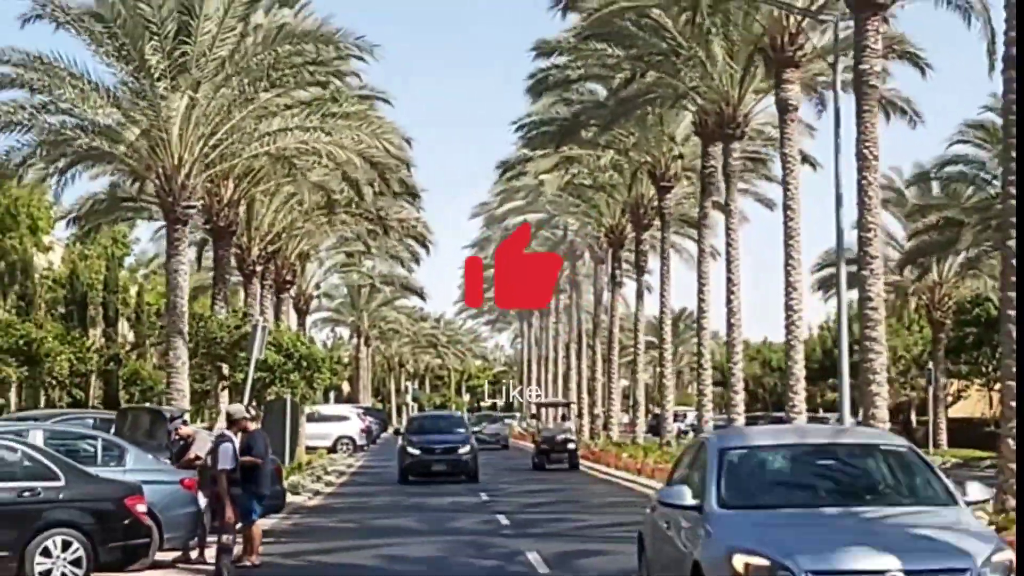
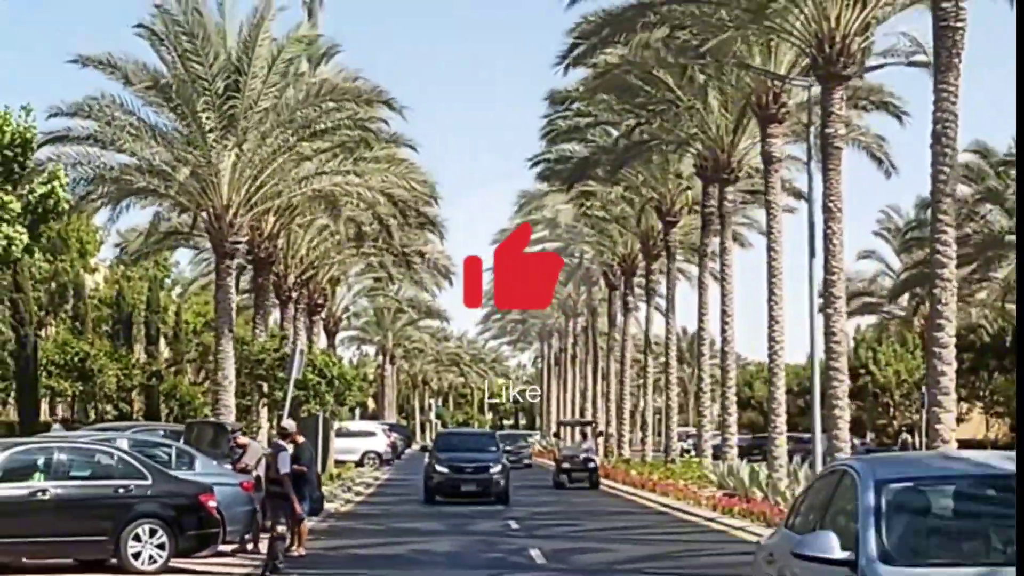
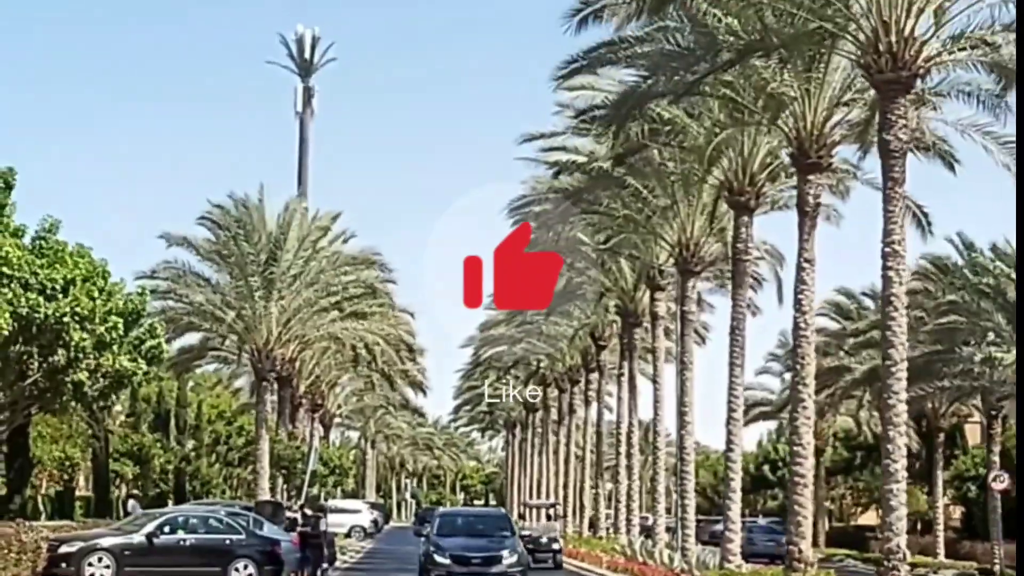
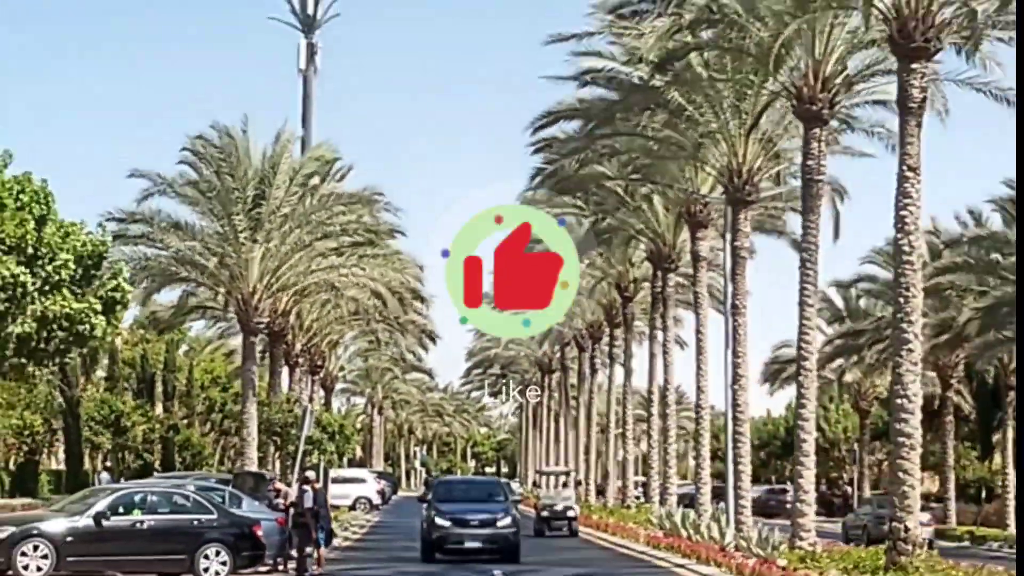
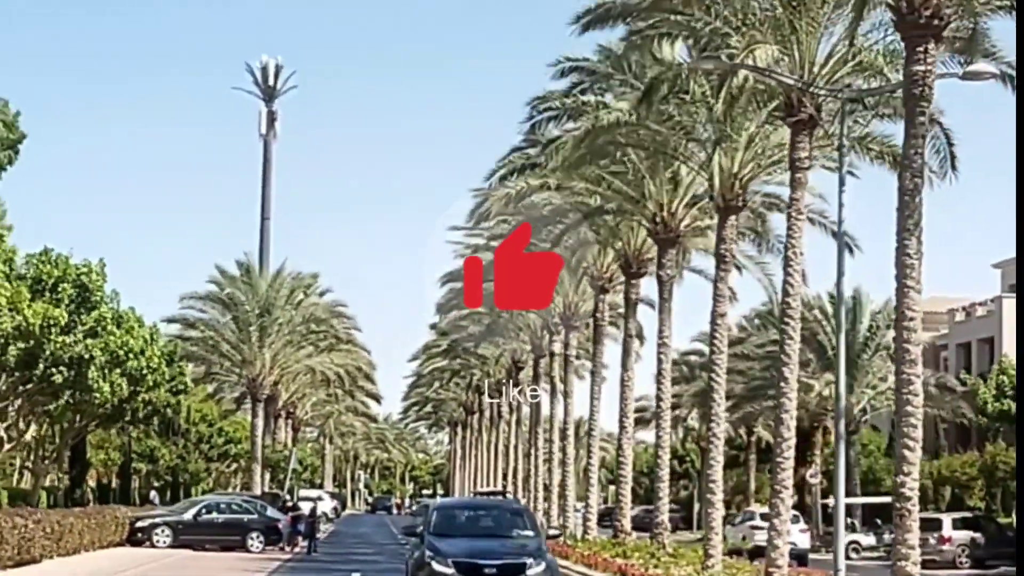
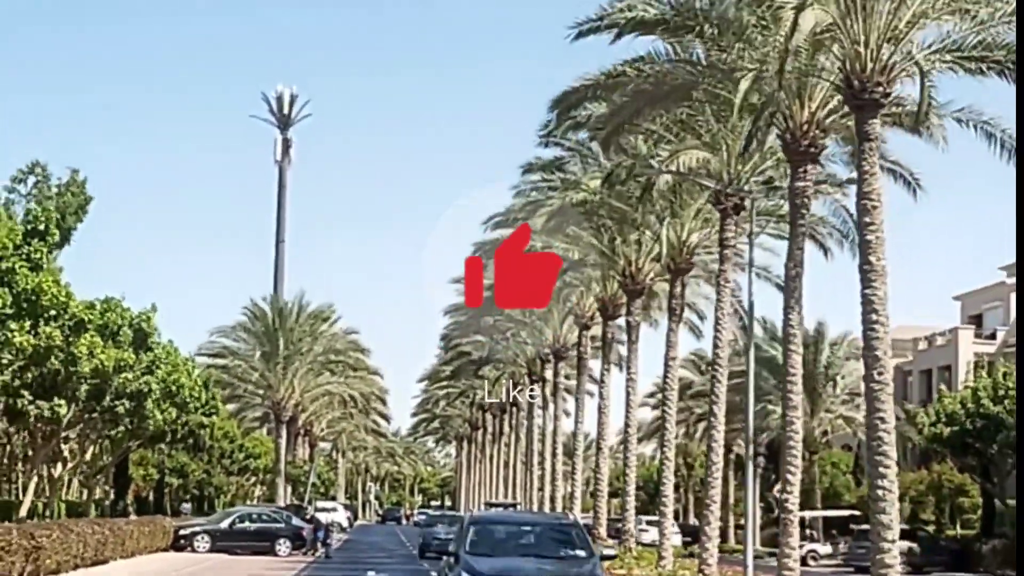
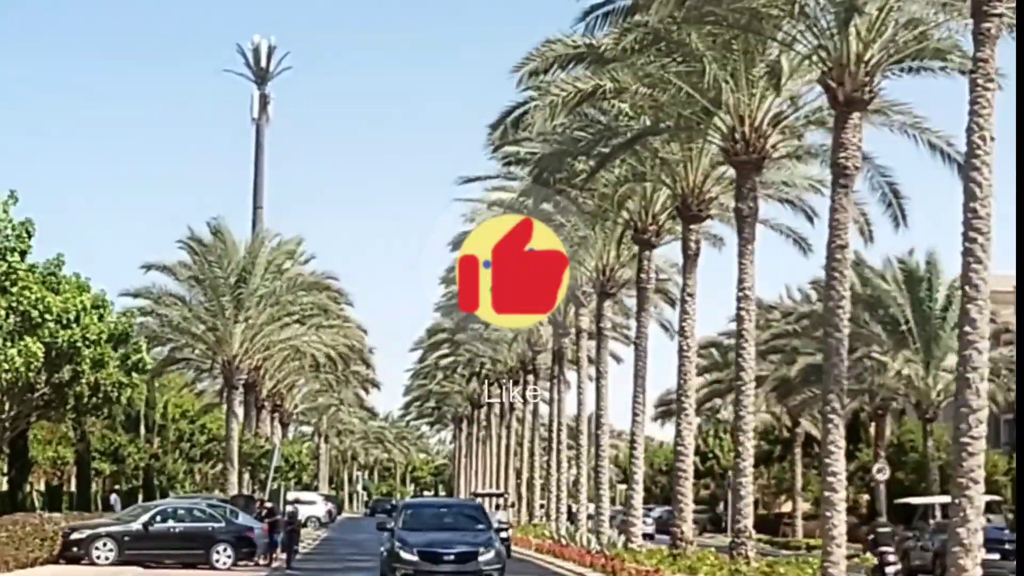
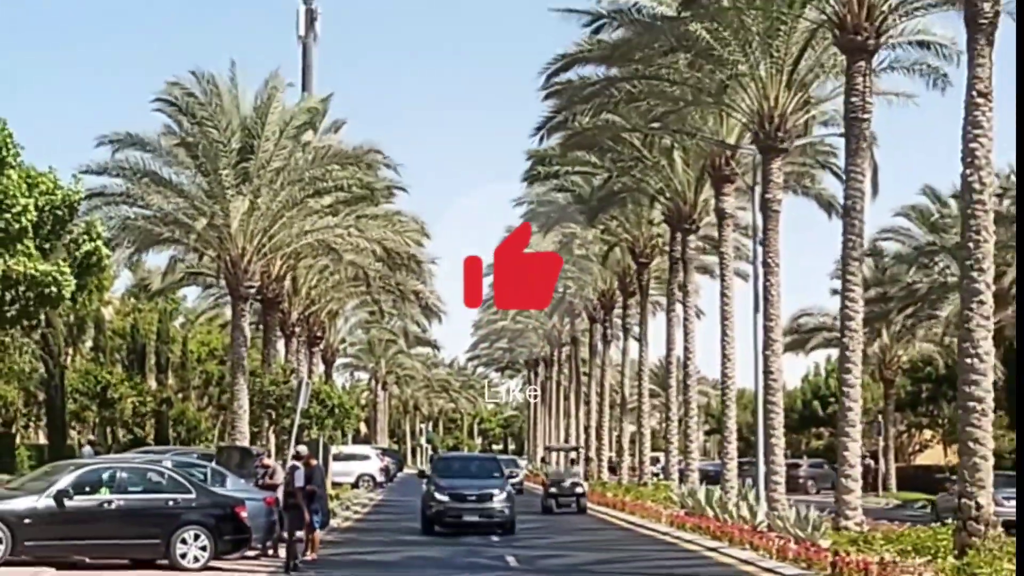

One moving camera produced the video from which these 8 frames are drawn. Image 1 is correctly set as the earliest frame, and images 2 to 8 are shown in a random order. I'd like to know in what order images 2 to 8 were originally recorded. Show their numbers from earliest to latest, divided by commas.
2, 8, 4, 3, 7, 5, 6
